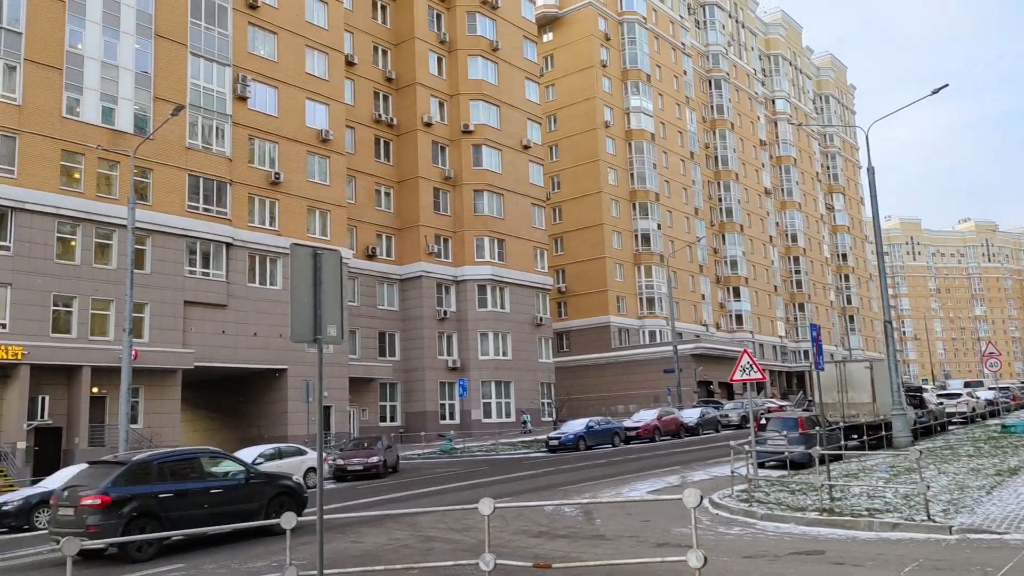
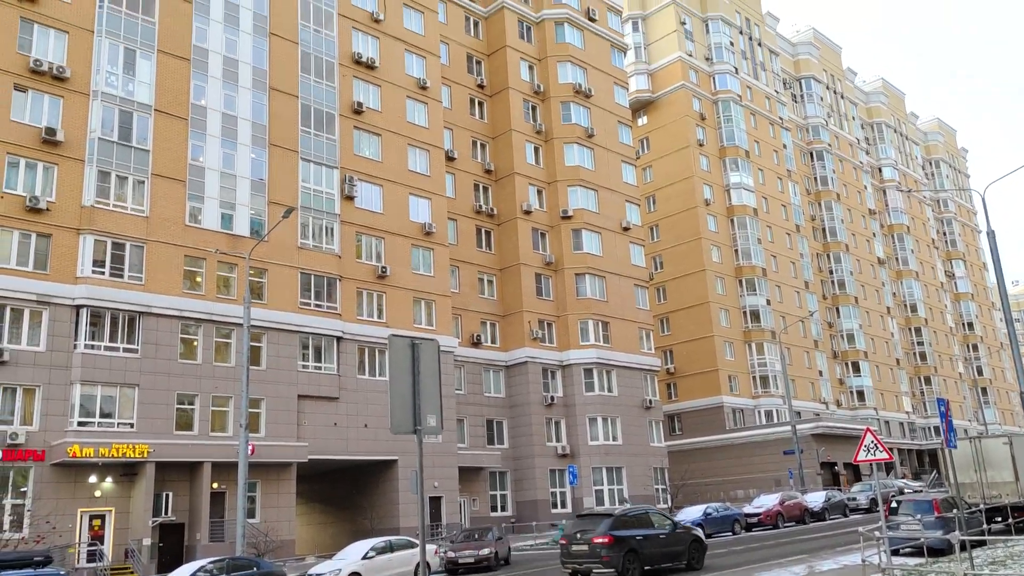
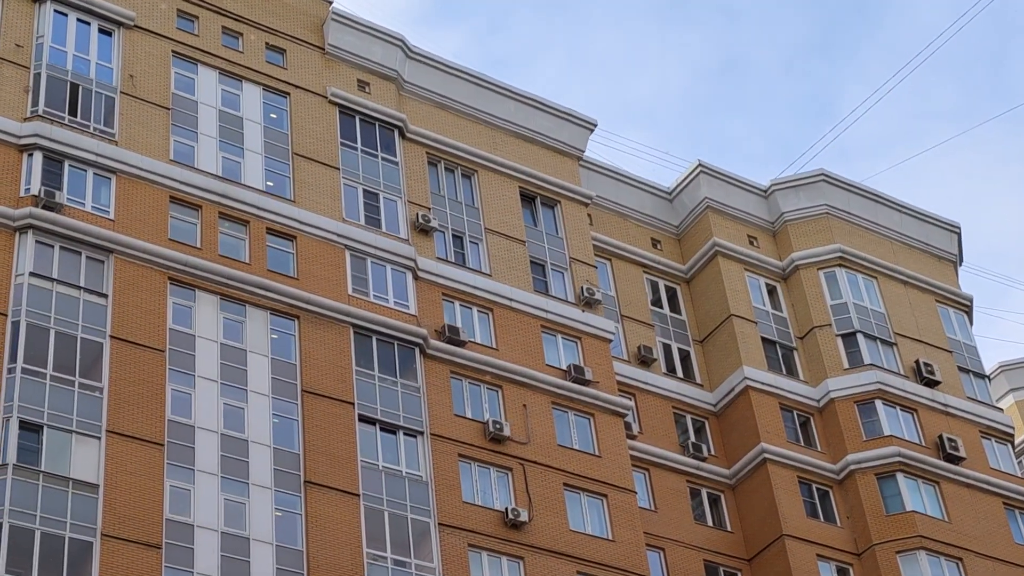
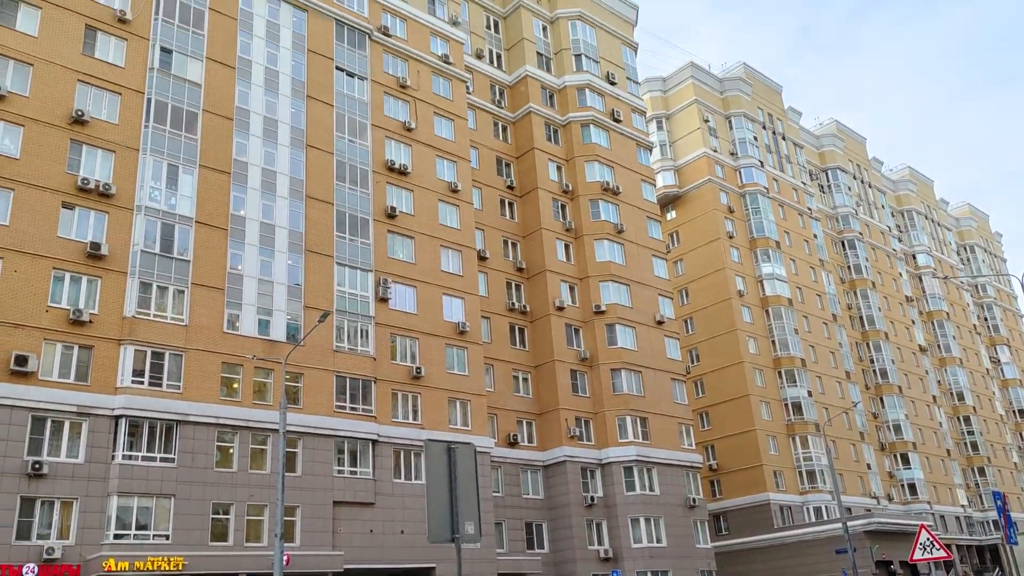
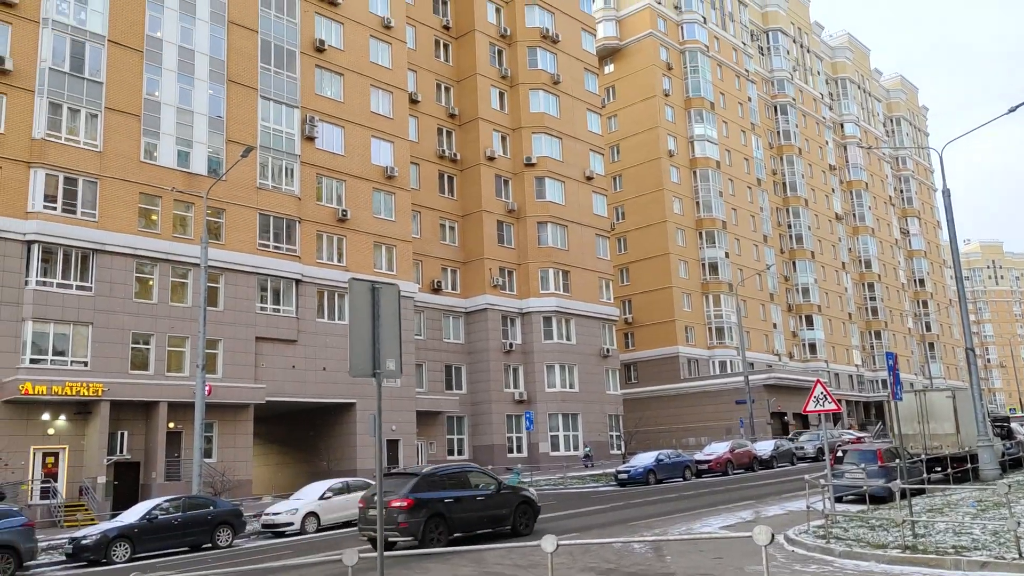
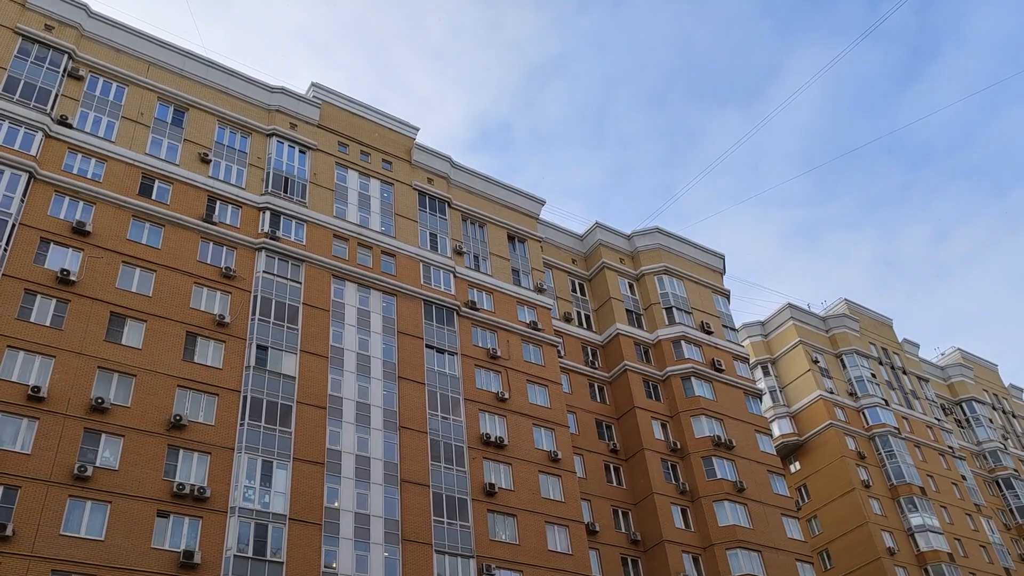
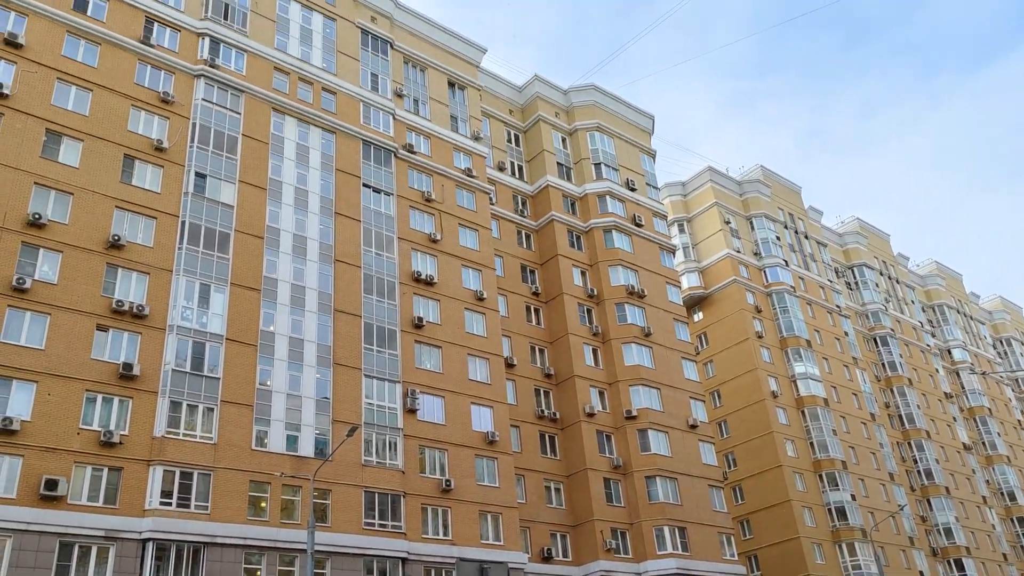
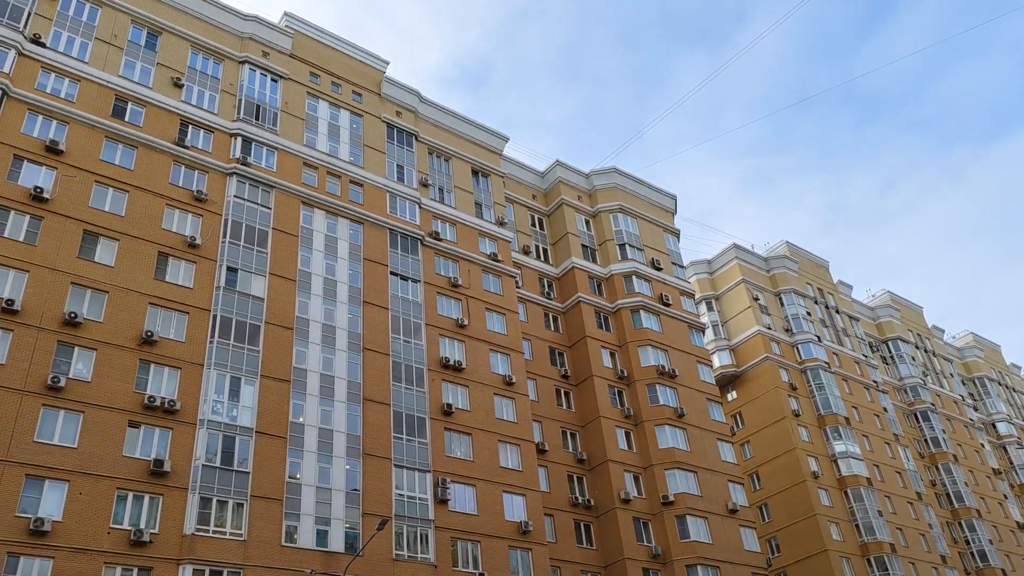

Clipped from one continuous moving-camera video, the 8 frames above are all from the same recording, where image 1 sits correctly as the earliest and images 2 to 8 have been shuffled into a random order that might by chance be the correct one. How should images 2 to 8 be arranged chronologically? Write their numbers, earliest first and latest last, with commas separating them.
5, 2, 4, 7, 8, 6, 3
